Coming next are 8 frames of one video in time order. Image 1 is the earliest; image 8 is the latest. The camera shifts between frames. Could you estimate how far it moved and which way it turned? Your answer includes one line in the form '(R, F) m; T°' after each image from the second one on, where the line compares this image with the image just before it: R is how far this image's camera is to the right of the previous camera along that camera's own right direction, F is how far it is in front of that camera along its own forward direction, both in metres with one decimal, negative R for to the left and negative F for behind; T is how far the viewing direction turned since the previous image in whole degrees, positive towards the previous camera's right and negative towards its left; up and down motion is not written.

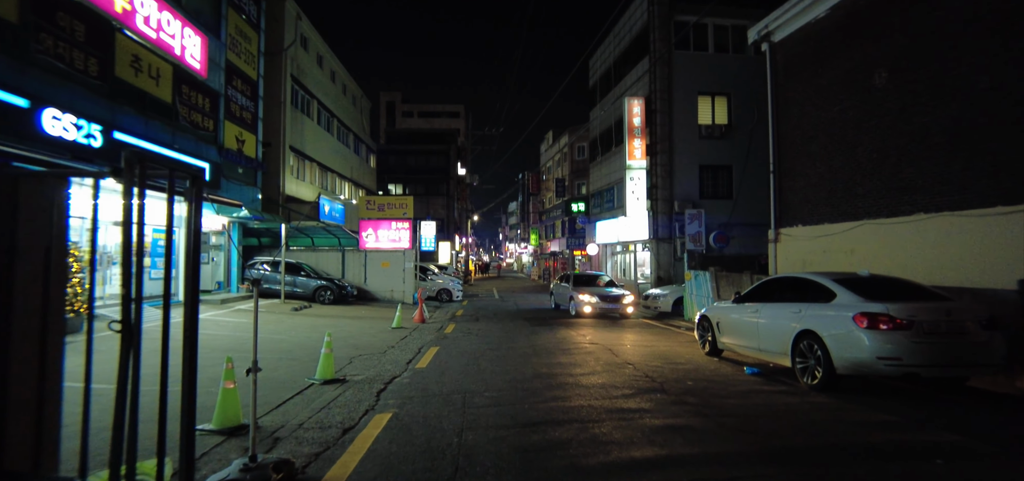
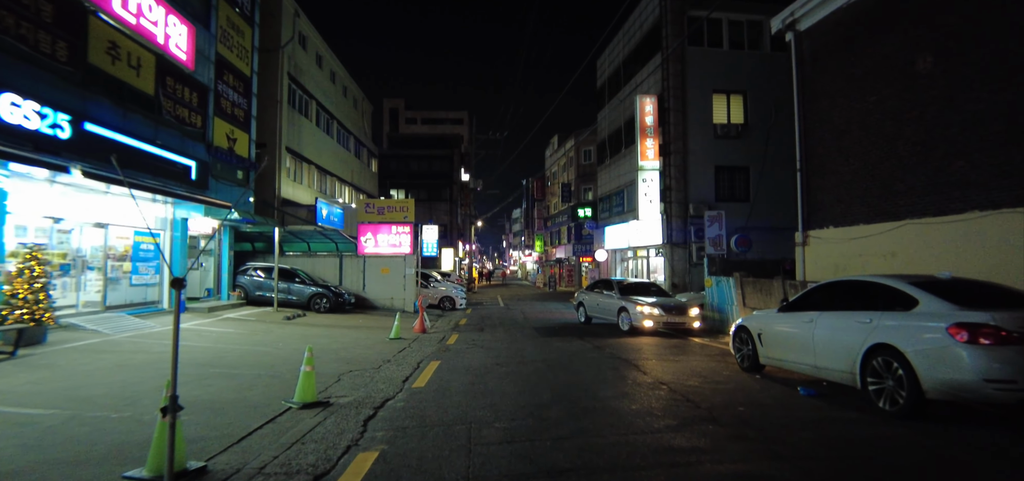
(-0.1, +1.2) m; 0°
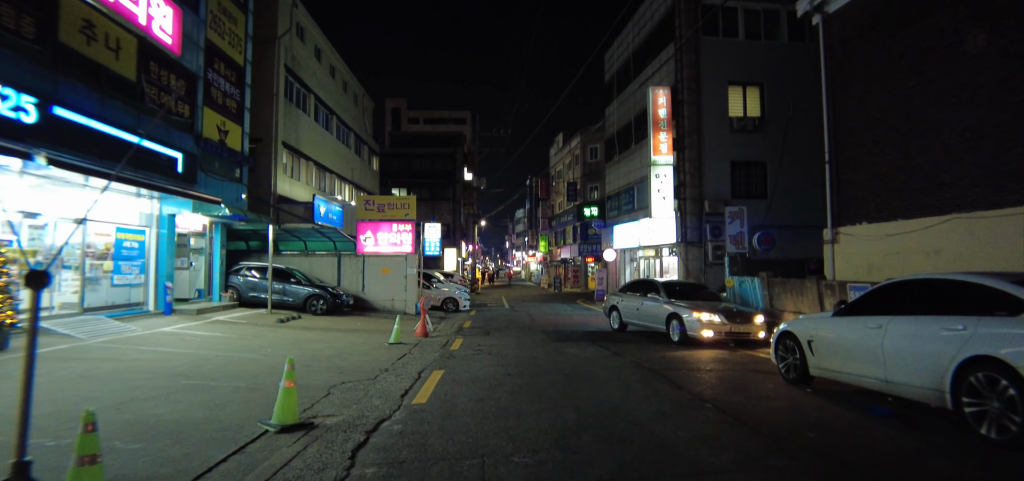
(-0.2, +1.0) m; 0°
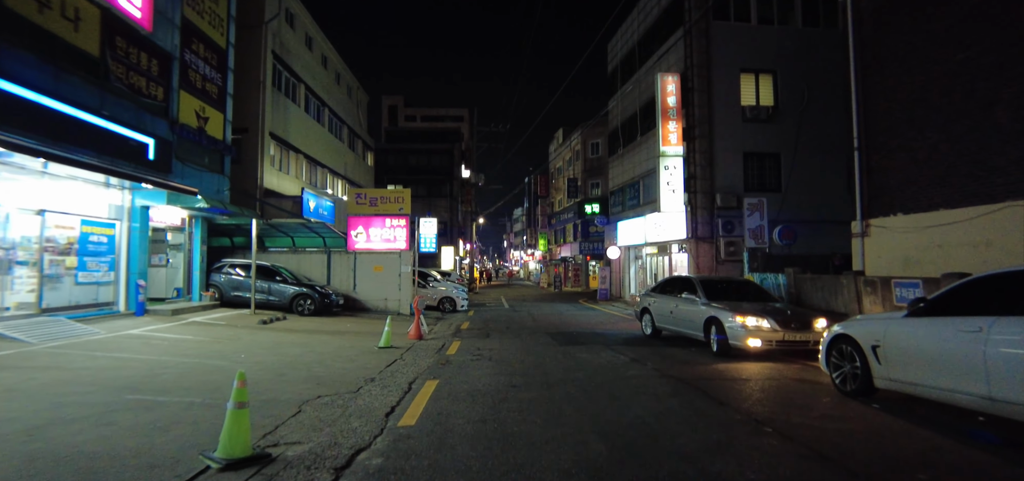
(-0.1, +1.2) m; 0°
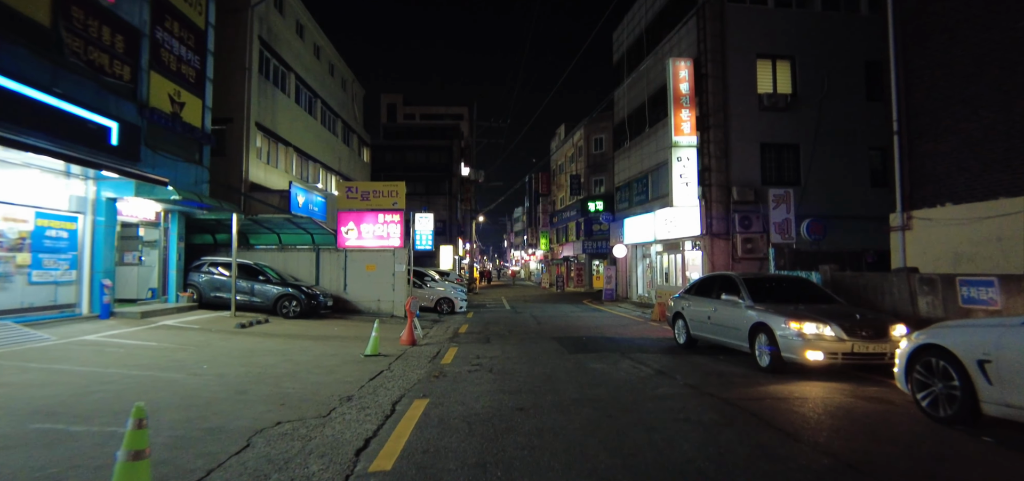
(-0.1, +1.3) m; 0°
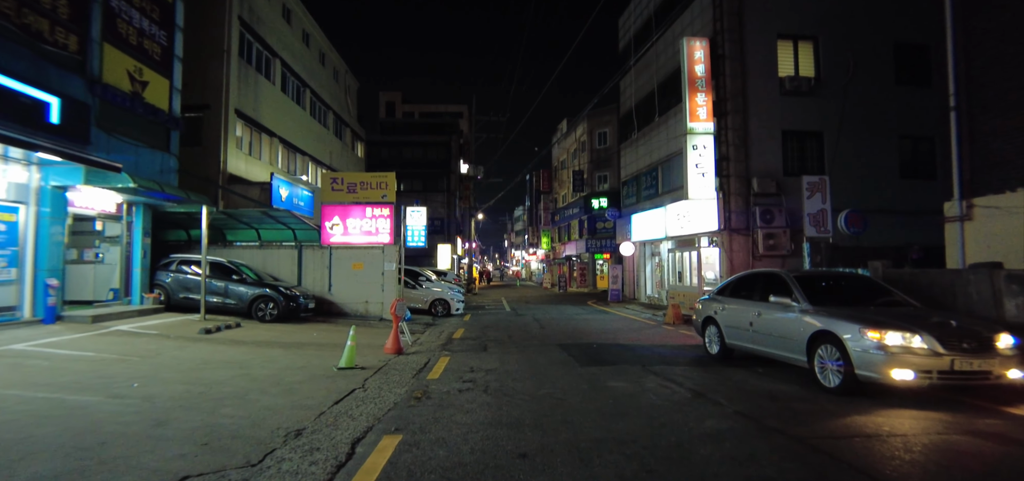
(0.0, +1.5) m; 0°
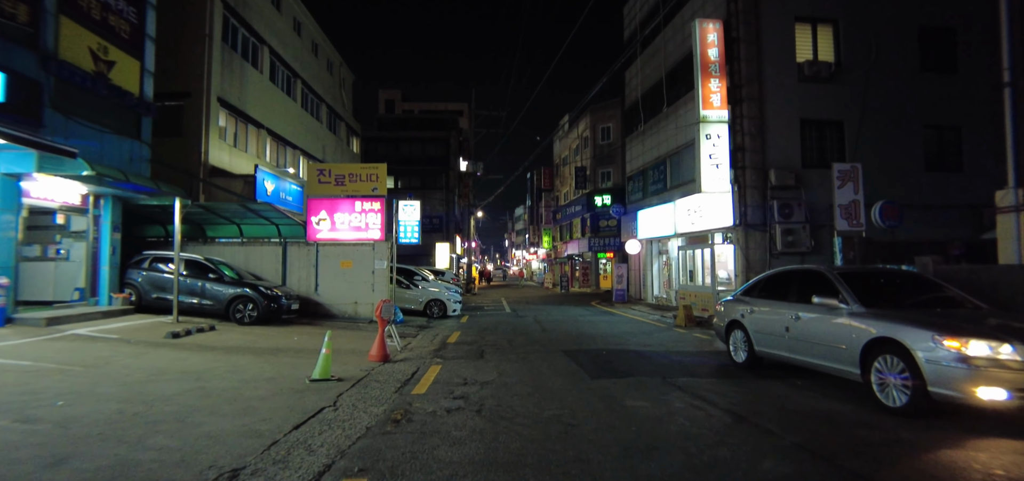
(0.0, +1.1) m; 0°
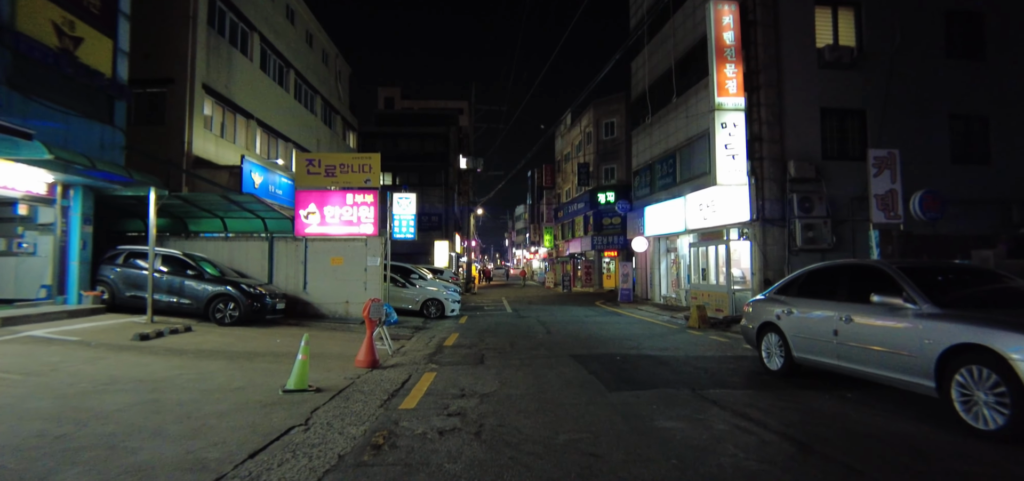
(-0.1, +1.0) m; 0°
